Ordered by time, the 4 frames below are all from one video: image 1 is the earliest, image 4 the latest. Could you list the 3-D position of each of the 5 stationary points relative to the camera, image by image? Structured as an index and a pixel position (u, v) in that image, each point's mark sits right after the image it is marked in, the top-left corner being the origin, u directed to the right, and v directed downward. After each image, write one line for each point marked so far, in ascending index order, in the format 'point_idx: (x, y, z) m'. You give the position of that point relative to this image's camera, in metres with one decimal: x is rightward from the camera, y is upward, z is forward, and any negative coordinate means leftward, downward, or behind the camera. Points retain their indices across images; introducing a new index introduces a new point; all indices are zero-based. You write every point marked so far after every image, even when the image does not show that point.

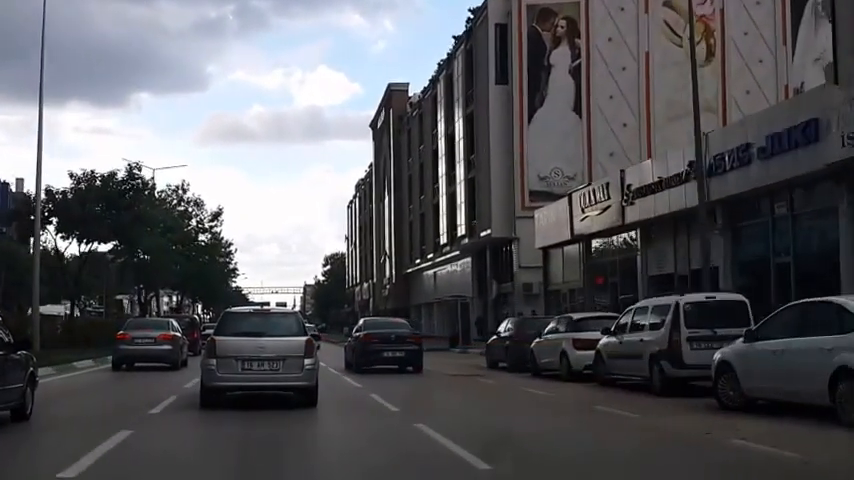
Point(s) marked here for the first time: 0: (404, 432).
0: (-0.5, -3.0, +17.0) m
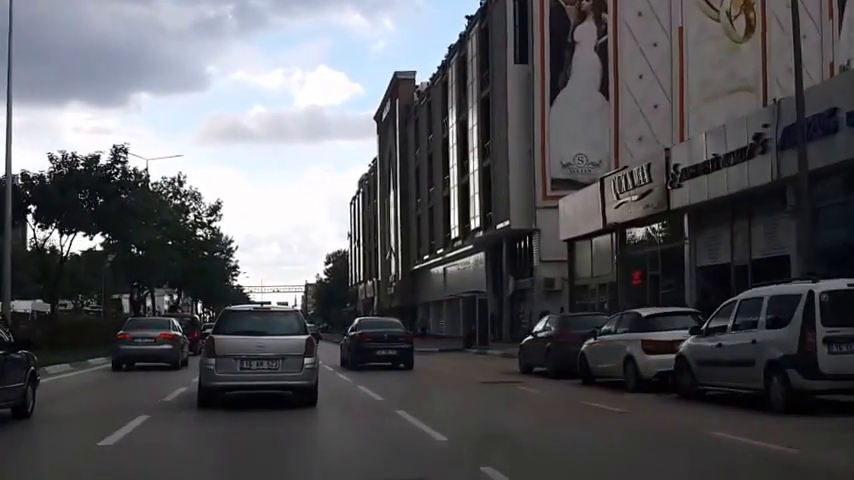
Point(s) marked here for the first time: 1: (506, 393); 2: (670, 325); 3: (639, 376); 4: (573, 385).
0: (+0.1, -2.7, +13.4) m
1: (+1.5, -2.7, +18.3) m
2: (+3.9, -1.4, +16.8) m
3: (+3.3, -2.1, +16.6) m
4: (+2.7, -2.7, +19.5) m
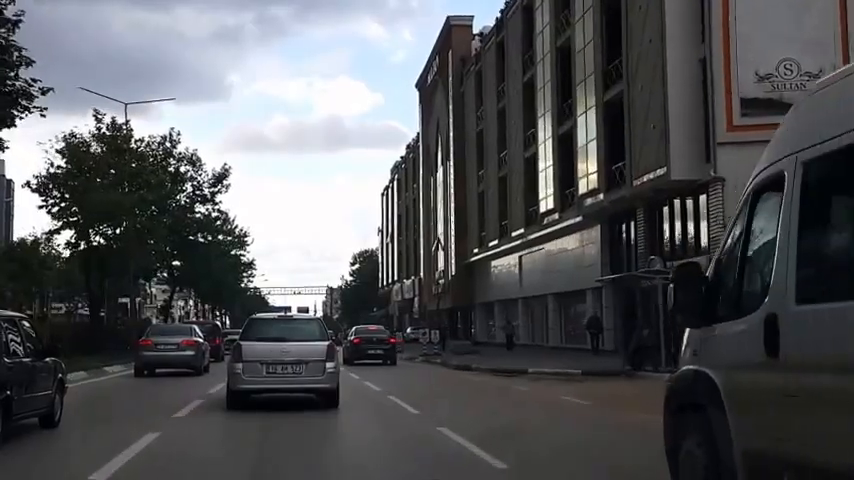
0: (+2.7, -1.3, -3.4) m
1: (+4.2, -1.3, +1.5) m
2: (+6.5, 0.0, 0.0) m
3: (+5.9, -0.7, -0.2) m
4: (+5.4, -1.3, +2.7) m
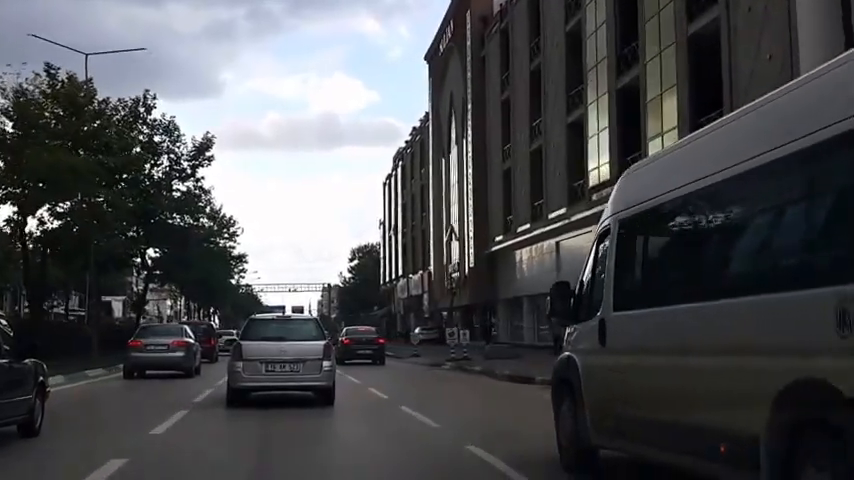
0: (+3.8, -0.6, -11.4) m
1: (+5.3, -0.6, -6.5) m
2: (+7.6, +0.8, -8.0) m
3: (+7.0, 0.0, -8.2) m
4: (+6.5, -0.6, -5.3) m
